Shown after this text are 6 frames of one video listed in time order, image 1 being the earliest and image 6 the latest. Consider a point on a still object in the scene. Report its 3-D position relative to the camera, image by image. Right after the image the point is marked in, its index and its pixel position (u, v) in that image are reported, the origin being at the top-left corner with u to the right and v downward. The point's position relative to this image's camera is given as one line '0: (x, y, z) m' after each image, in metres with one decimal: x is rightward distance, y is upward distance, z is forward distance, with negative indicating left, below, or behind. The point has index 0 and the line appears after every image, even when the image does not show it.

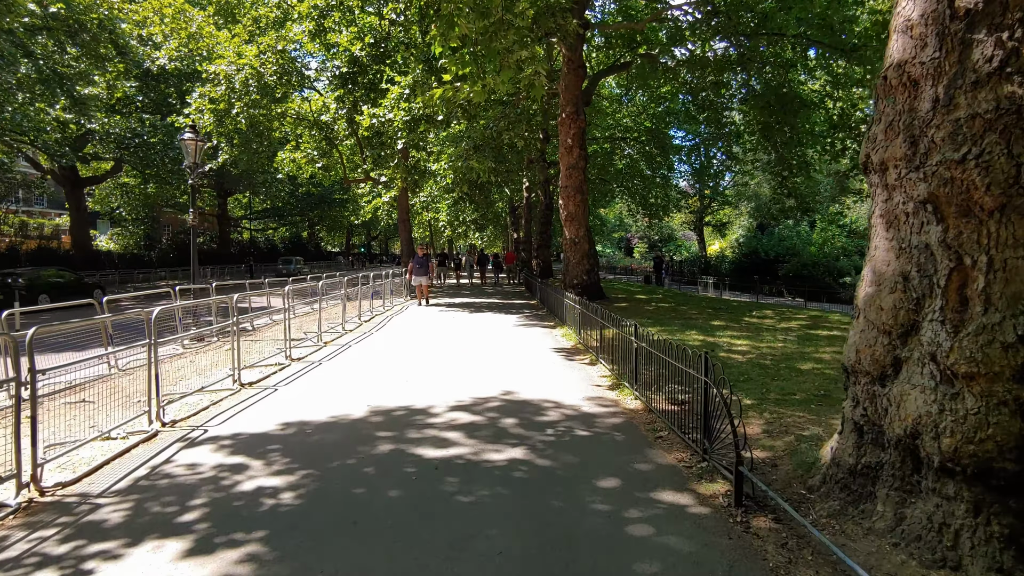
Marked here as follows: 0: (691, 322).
0: (+4.1, -0.8, +13.4) m
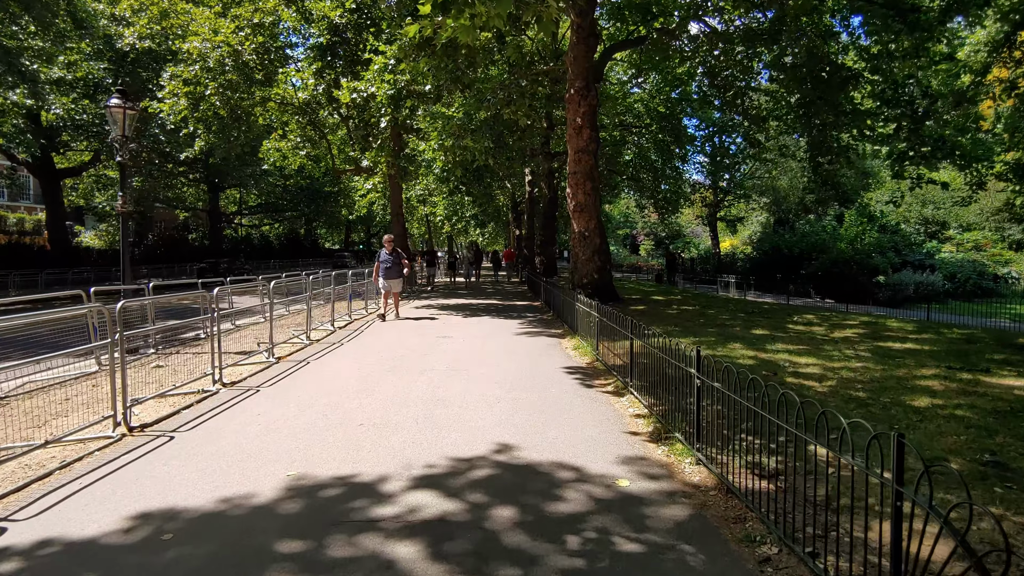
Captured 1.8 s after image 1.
0: (+4.1, -0.8, +11.2) m
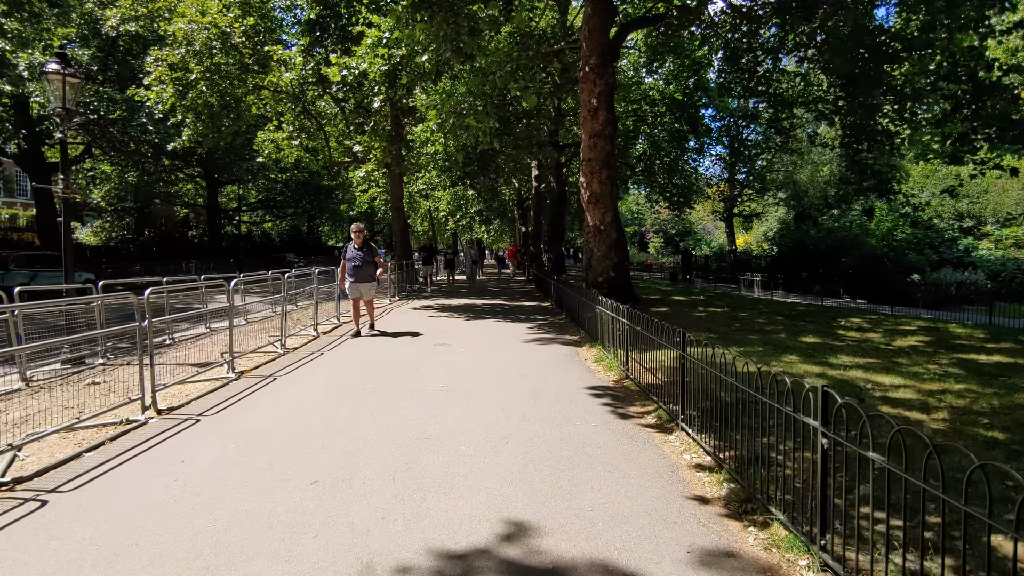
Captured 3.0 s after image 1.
0: (+4.3, -0.8, +9.6) m
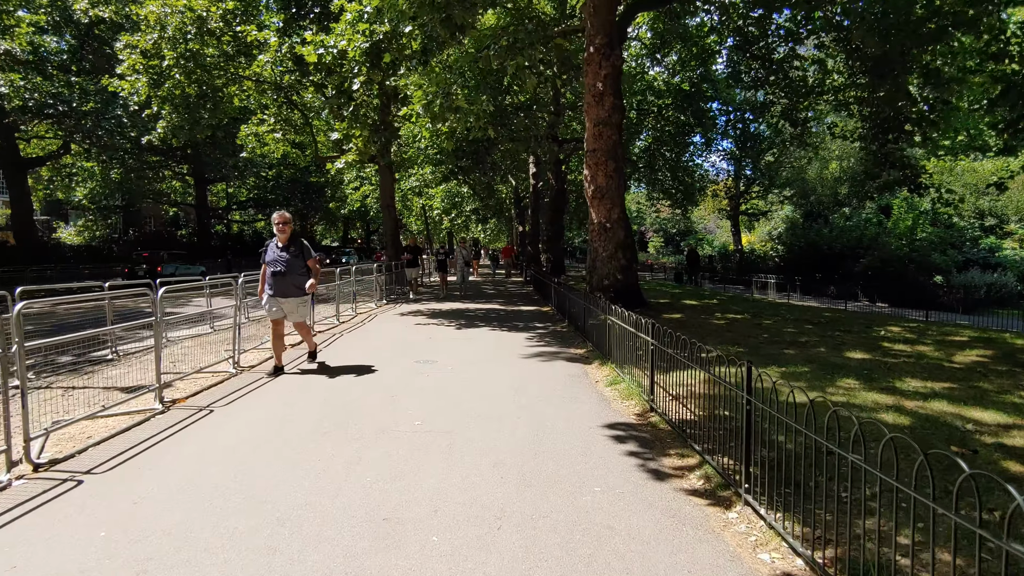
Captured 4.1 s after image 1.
0: (+4.2, -0.9, +8.2) m
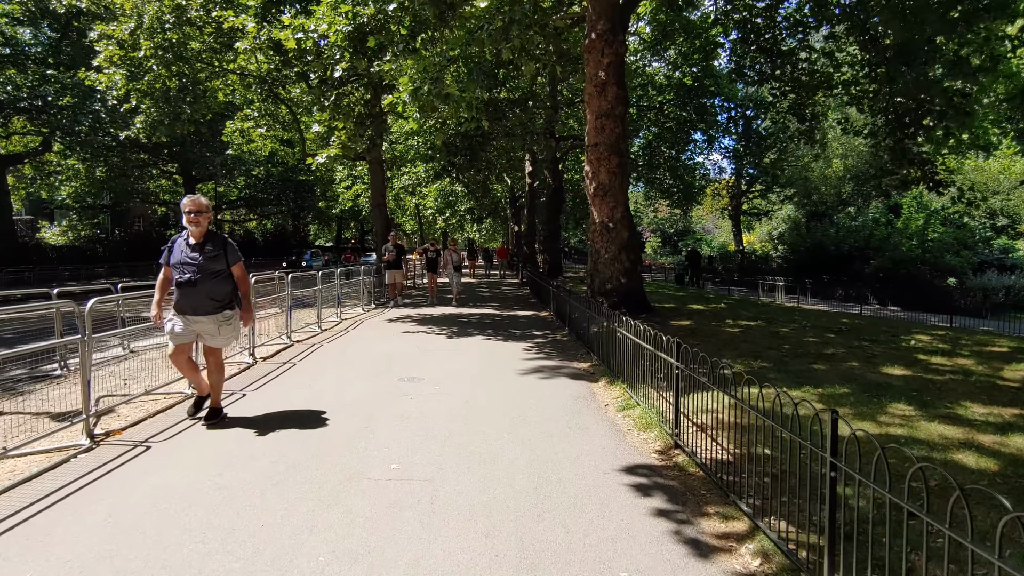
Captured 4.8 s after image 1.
0: (+4.2, -1.0, +7.3) m
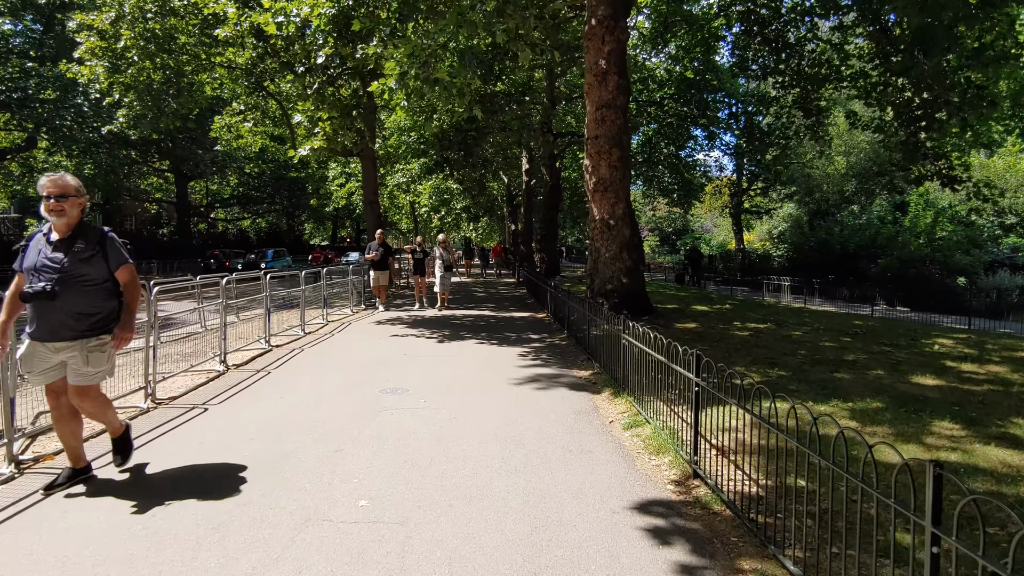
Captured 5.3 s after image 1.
0: (+4.1, -1.1, +6.6) m
